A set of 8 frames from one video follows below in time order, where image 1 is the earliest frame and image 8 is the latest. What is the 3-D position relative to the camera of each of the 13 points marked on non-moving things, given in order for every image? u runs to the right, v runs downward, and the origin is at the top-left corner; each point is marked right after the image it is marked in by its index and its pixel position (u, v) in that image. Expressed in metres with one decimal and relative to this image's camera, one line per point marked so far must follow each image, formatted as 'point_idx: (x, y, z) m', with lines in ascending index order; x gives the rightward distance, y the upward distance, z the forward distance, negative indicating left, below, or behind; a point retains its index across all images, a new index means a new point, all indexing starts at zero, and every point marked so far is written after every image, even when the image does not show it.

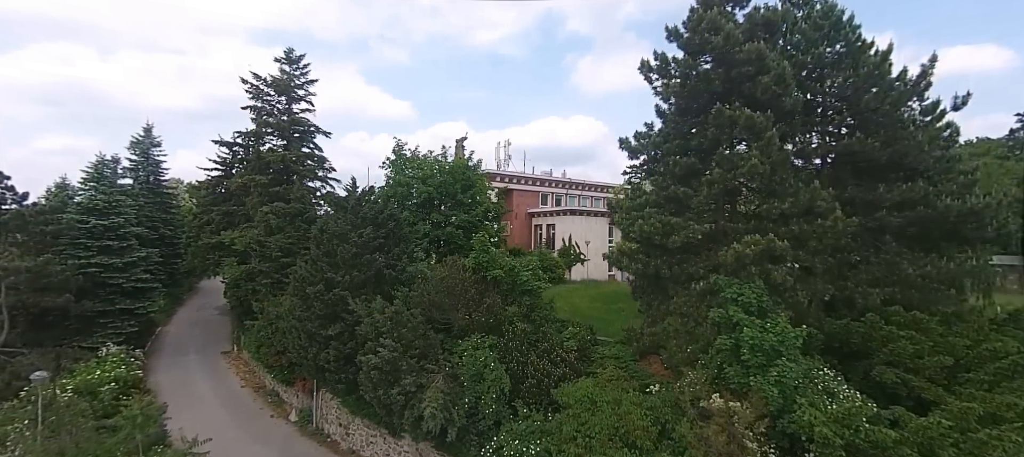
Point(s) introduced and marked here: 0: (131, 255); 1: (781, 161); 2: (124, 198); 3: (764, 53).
0: (-14.5, -1.0, +19.3) m
1: (+5.5, +1.4, +10.3) m
2: (-15.3, +1.1, +19.9) m
3: (+5.2, +3.6, +10.4) m
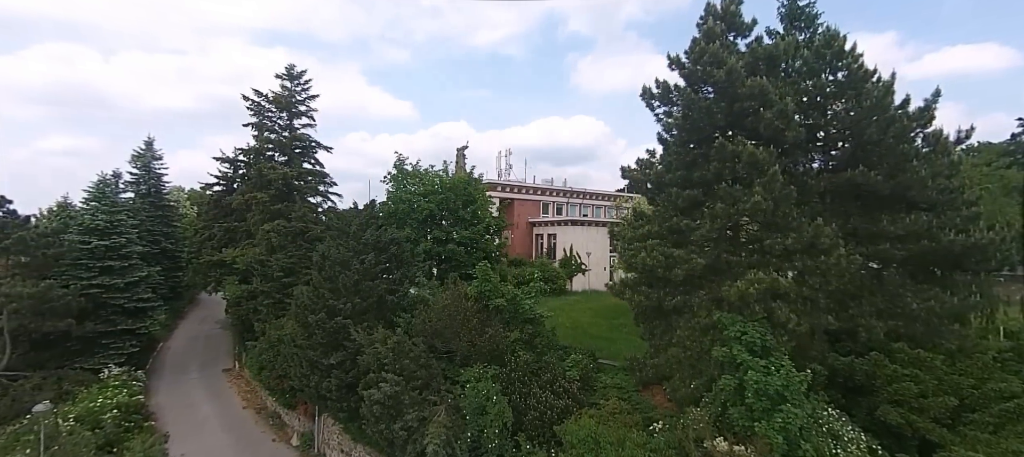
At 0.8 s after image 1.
0: (-14.5, -1.8, +19.3) m
1: (+5.5, +0.7, +10.3) m
2: (-15.2, +0.4, +19.9) m
3: (+5.3, +2.9, +10.4) m
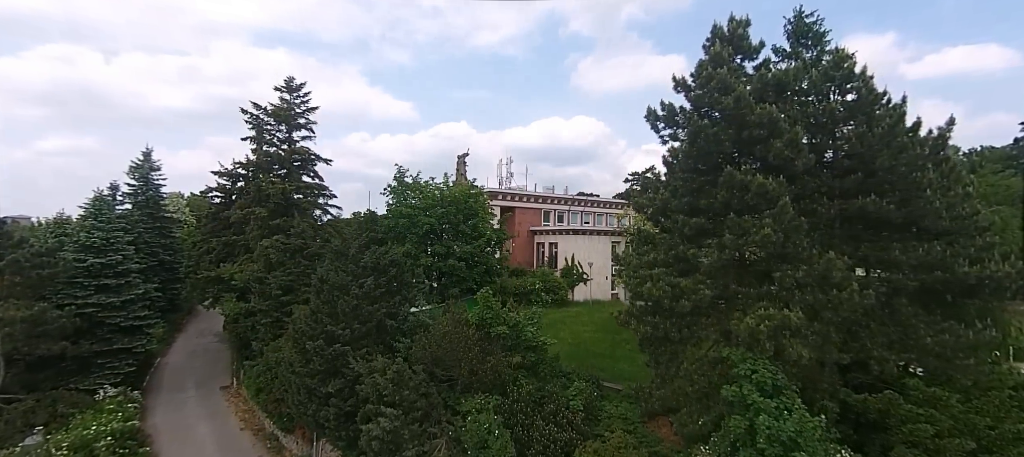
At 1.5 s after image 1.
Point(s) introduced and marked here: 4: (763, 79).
0: (-14.4, -2.4, +19.0) m
1: (+5.6, 0.0, +10.0) m
2: (-15.1, -0.3, +19.6) m
3: (+5.3, +2.2, +10.1) m
4: (+5.5, +3.2, +11.0) m
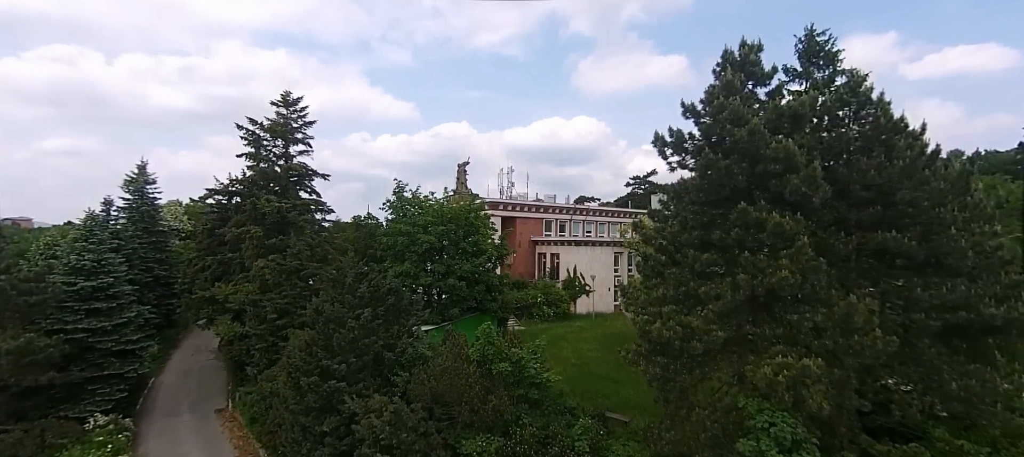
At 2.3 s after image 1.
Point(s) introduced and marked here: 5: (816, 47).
0: (-14.3, -3.2, +18.5) m
1: (+5.7, -0.8, +9.5) m
2: (-15.1, -1.1, +19.1) m
3: (+5.4, +1.5, +9.6) m
4: (+5.5, +2.5, +10.5) m
5: (+9.0, +5.4, +14.9) m
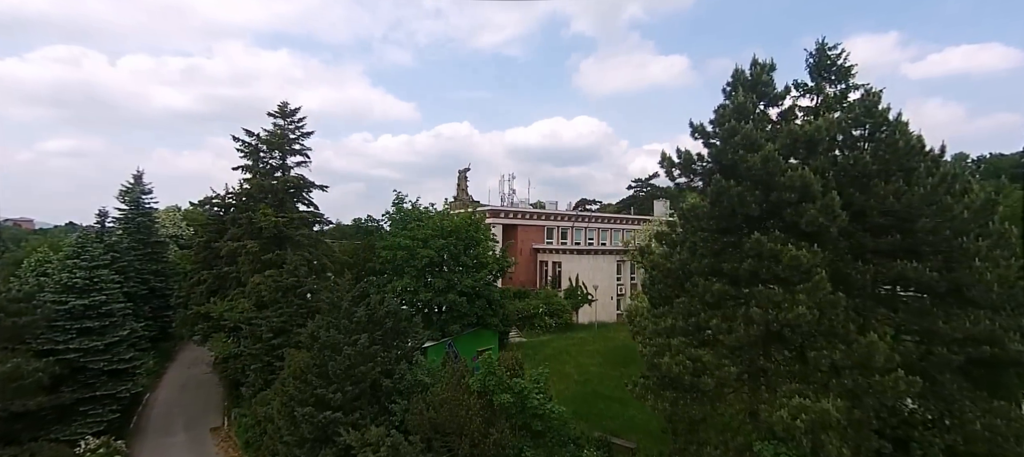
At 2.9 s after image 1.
0: (-14.3, -3.8, +18.1) m
1: (+5.7, -1.4, +9.0) m
2: (-15.0, -1.7, +18.7) m
3: (+5.4, +0.9, +9.1) m
4: (+5.6, +1.9, +10.0) m
5: (+9.0, +4.8, +14.4) m
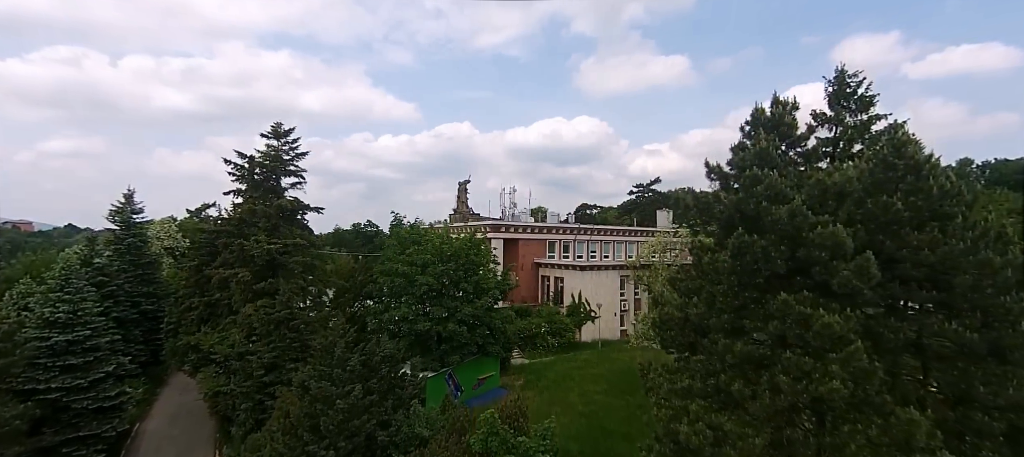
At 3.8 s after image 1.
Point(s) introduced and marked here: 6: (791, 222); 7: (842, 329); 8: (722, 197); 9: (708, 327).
0: (-14.2, -4.9, +17.3) m
1: (+5.8, -2.4, +8.2) m
2: (-14.9, -2.7, +17.9) m
3: (+5.5, -0.2, +8.3) m
4: (+5.6, +0.8, +9.2) m
5: (+9.1, +3.7, +13.7) m
6: (+4.9, +0.1, +8.8) m
7: (+5.3, -1.6, +8.3) m
8: (+4.4, +0.6, +10.5) m
9: (+4.0, -2.0, +10.2) m
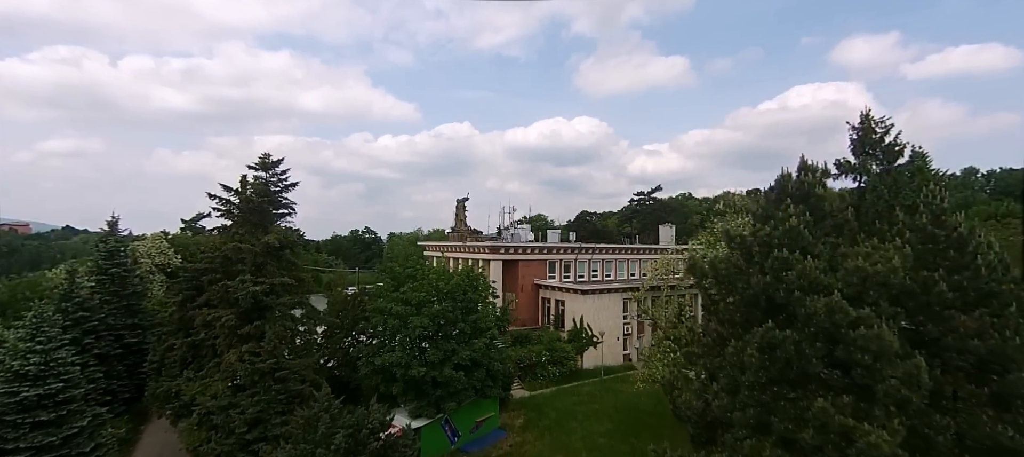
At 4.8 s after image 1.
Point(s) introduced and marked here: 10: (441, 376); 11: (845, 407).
0: (-14.2, -6.4, +16.3) m
1: (+5.8, -3.9, +7.2) m
2: (-14.9, -4.2, +16.9) m
3: (+5.5, -1.7, +7.3) m
4: (+5.6, -0.7, +8.2) m
5: (+9.1, +2.2, +12.6) m
6: (+4.9, -1.4, +7.8) m
7: (+5.3, -3.1, +7.2) m
8: (+4.4, -0.9, +9.4) m
9: (+4.0, -3.4, +9.2) m
10: (-2.7, -5.6, +19.1) m
11: (+5.1, -2.7, +7.7) m
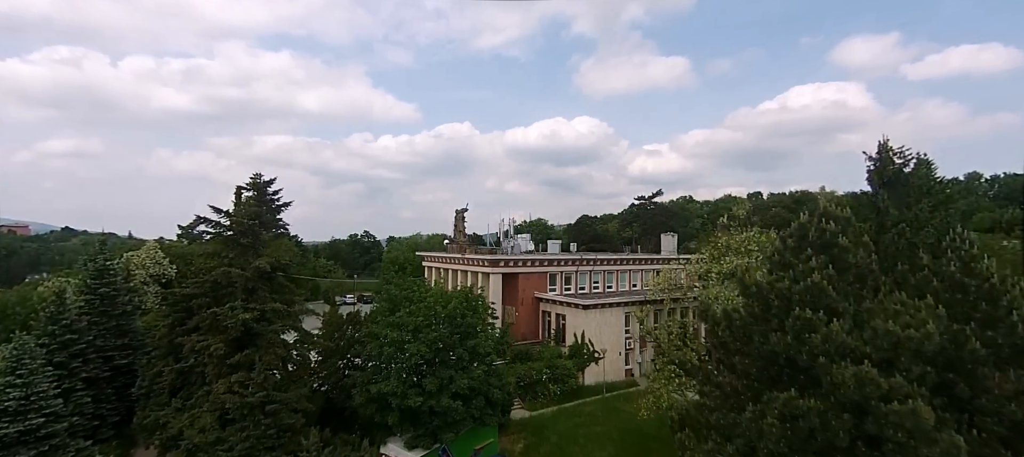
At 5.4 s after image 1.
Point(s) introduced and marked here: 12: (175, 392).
0: (-14.2, -7.3, +15.6) m
1: (+5.8, -4.8, +6.5) m
2: (-14.9, -5.1, +16.2) m
3: (+5.5, -2.6, +6.6) m
4: (+5.6, -1.6, +7.5) m
5: (+9.1, +1.4, +11.9) m
6: (+4.9, -2.3, +7.1) m
7: (+5.3, -4.0, +6.5) m
8: (+4.4, -1.7, +8.8) m
9: (+3.9, -4.3, +8.5) m
10: (-2.7, -6.5, +18.5) m
11: (+5.0, -3.6, +7.0) m
12: (-13.1, -6.3, +19.5) m
